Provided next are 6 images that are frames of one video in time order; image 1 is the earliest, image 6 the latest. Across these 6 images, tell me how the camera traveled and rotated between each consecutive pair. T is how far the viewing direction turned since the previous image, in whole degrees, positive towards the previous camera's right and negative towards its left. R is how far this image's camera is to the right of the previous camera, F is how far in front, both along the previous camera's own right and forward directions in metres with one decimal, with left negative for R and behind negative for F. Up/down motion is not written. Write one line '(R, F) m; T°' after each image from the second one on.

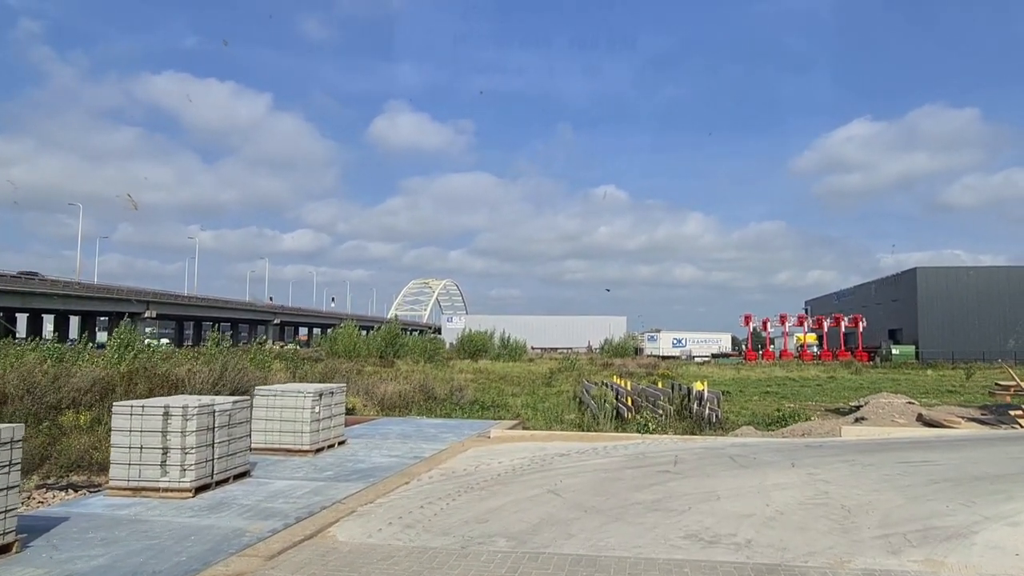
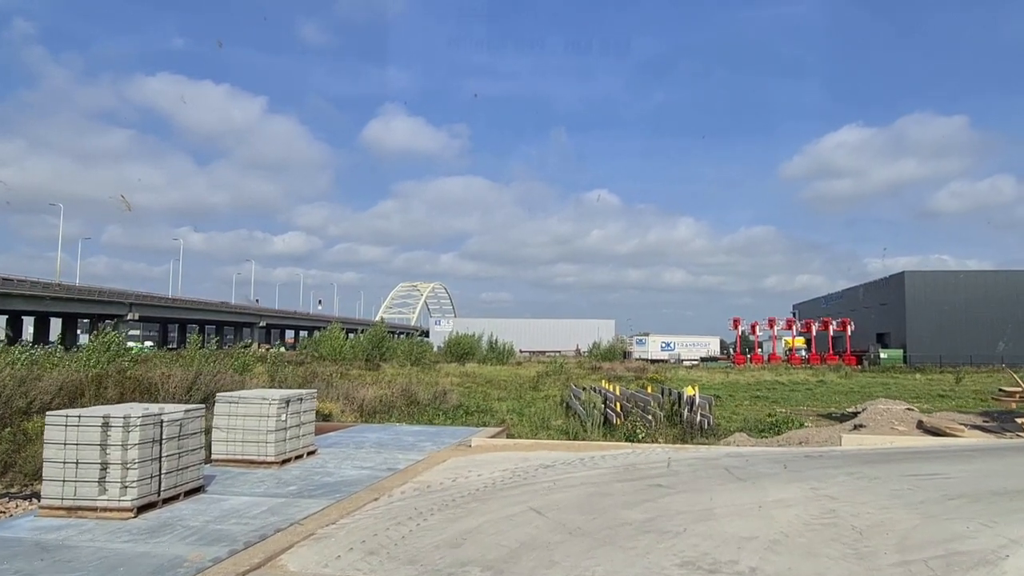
(+0.1, +0.5) m; +1°
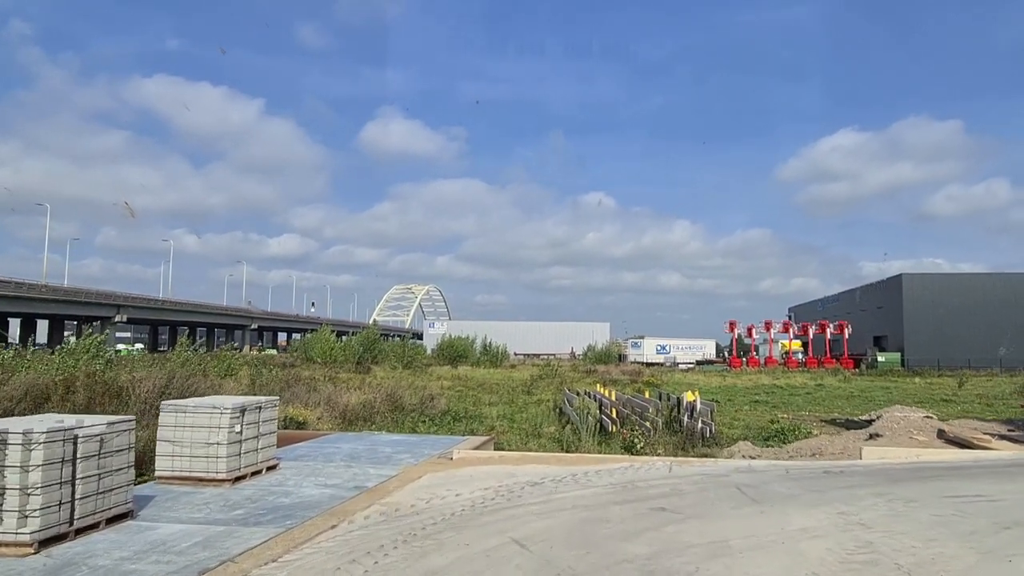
(+0.1, +0.7) m; 0°
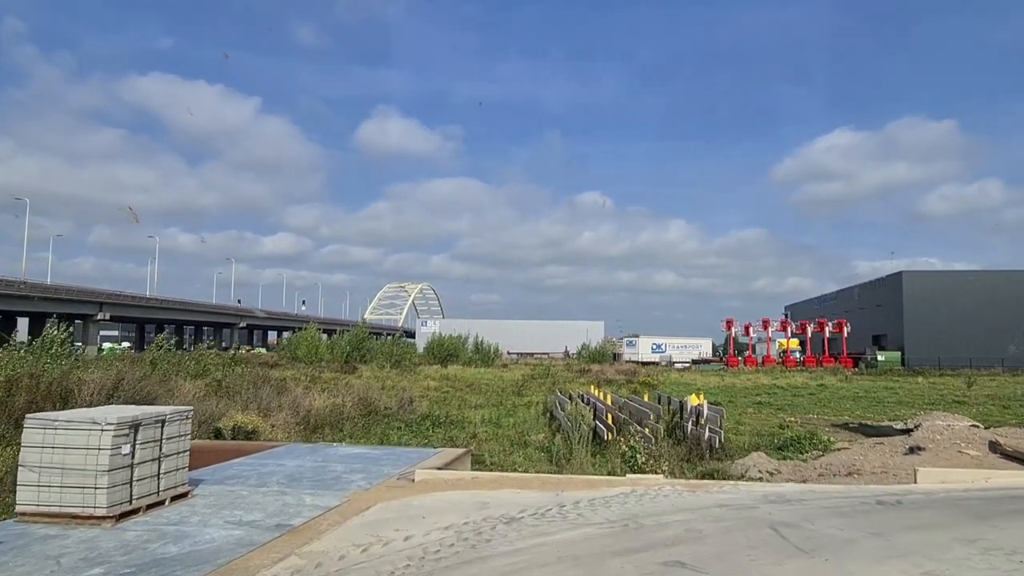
(+0.2, +1.3) m; 0°
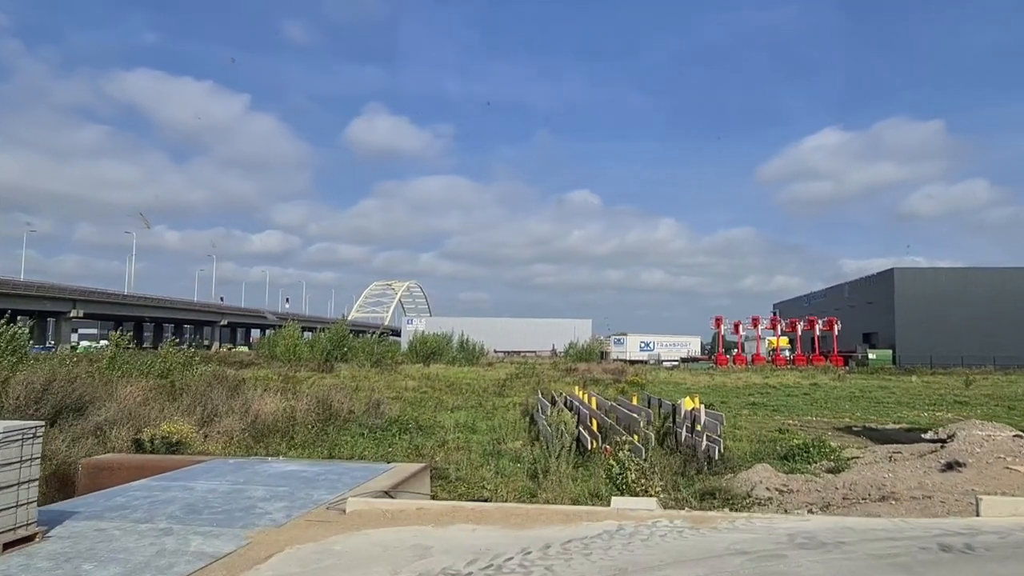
(+0.2, +1.2) m; +1°
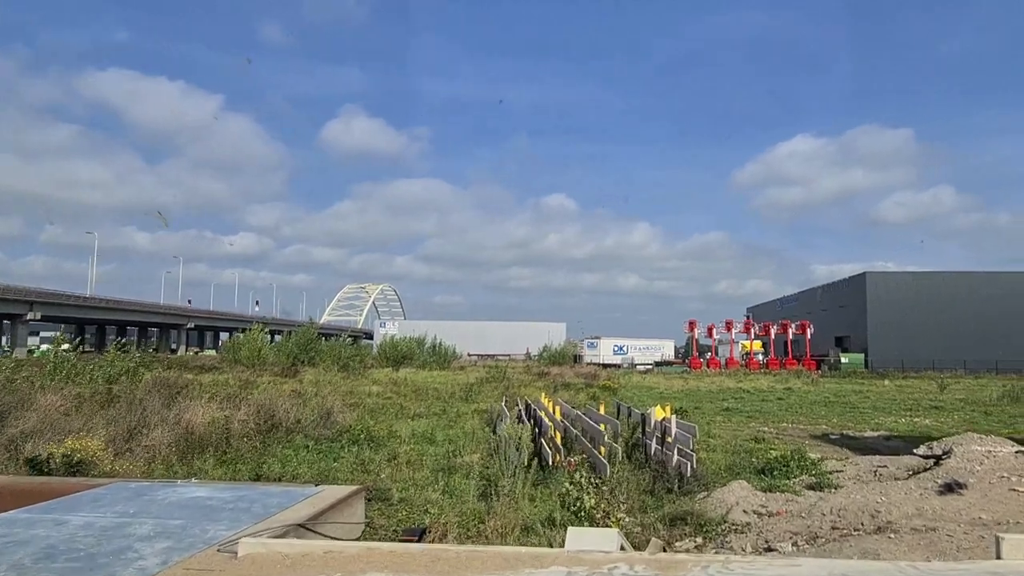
(+0.2, +0.8) m; +2°
